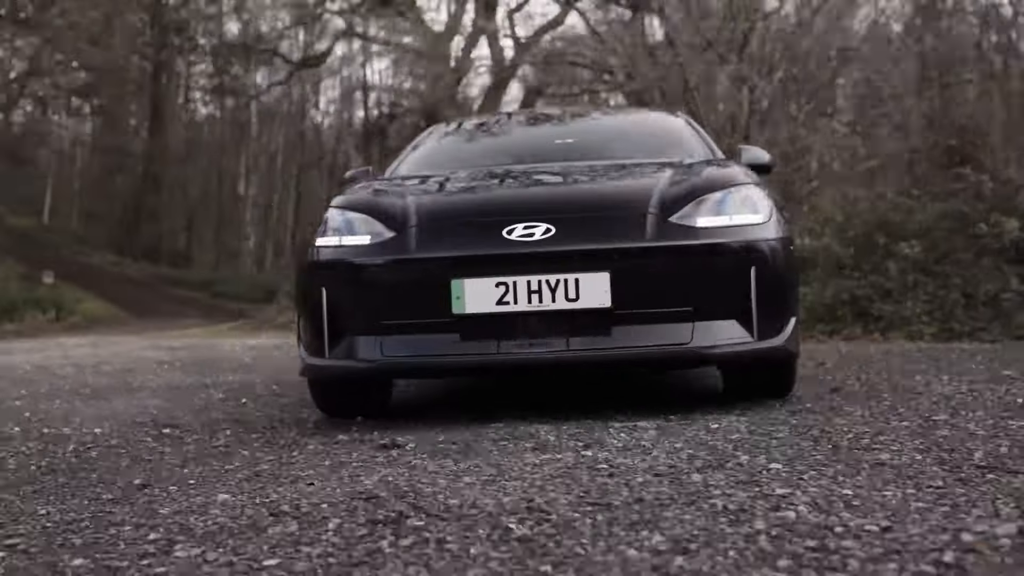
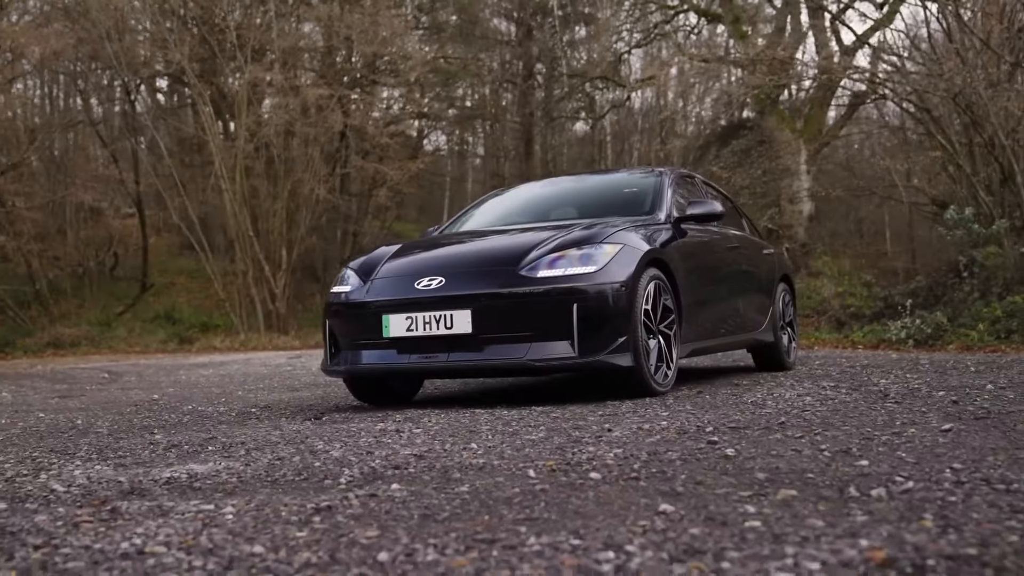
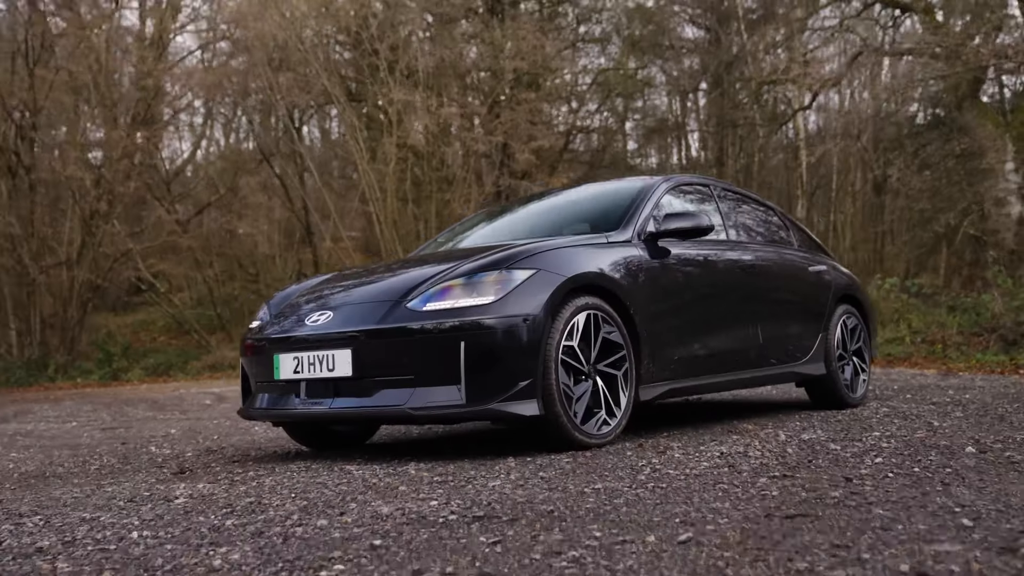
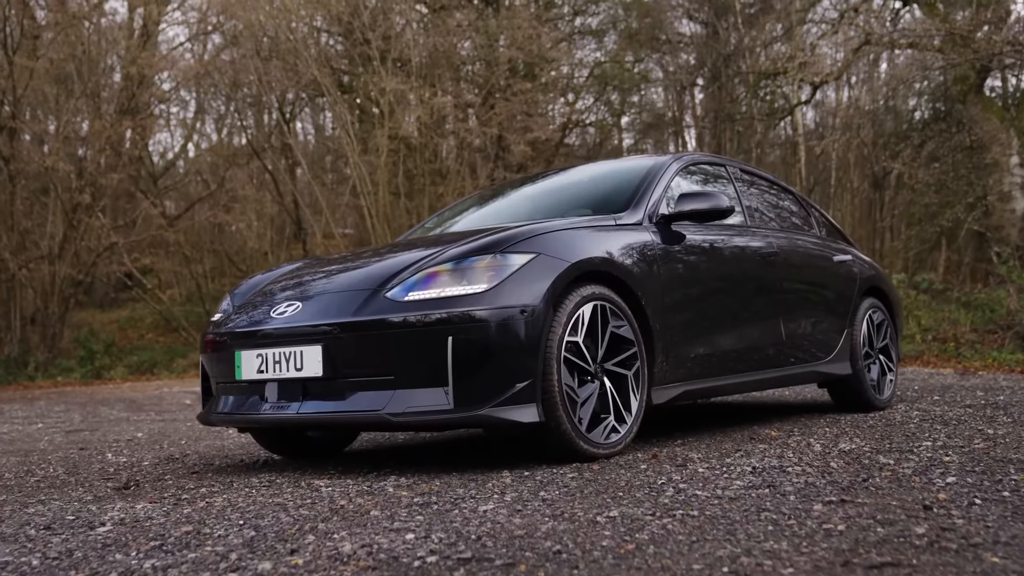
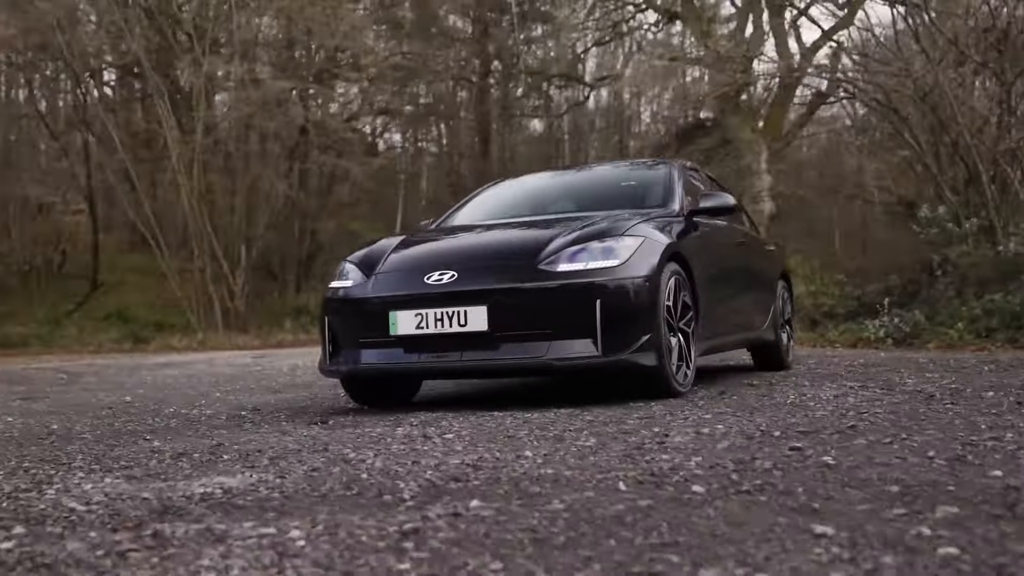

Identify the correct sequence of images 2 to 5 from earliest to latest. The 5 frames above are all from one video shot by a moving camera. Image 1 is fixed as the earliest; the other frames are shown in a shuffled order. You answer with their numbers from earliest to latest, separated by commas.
5, 2, 3, 4
